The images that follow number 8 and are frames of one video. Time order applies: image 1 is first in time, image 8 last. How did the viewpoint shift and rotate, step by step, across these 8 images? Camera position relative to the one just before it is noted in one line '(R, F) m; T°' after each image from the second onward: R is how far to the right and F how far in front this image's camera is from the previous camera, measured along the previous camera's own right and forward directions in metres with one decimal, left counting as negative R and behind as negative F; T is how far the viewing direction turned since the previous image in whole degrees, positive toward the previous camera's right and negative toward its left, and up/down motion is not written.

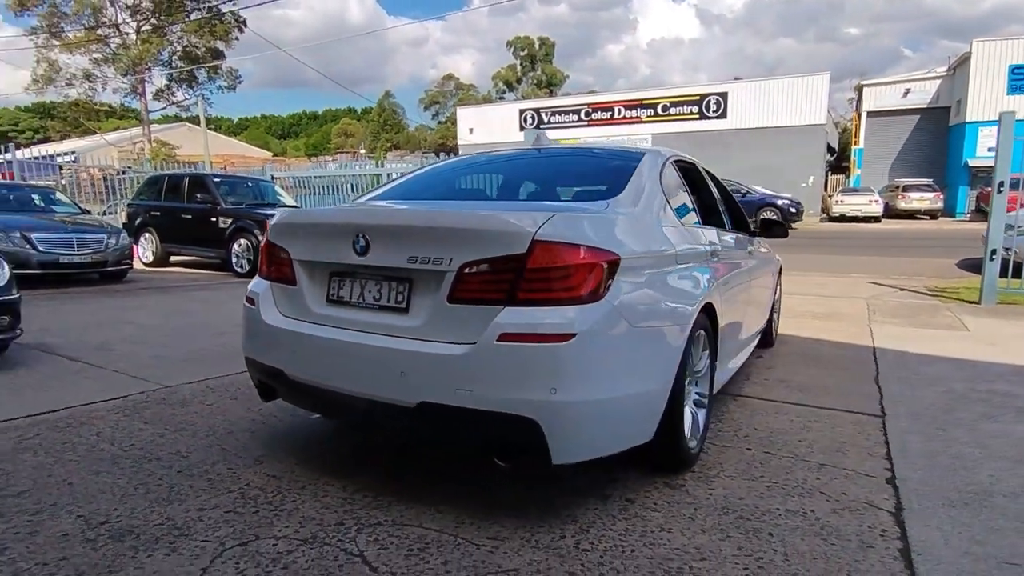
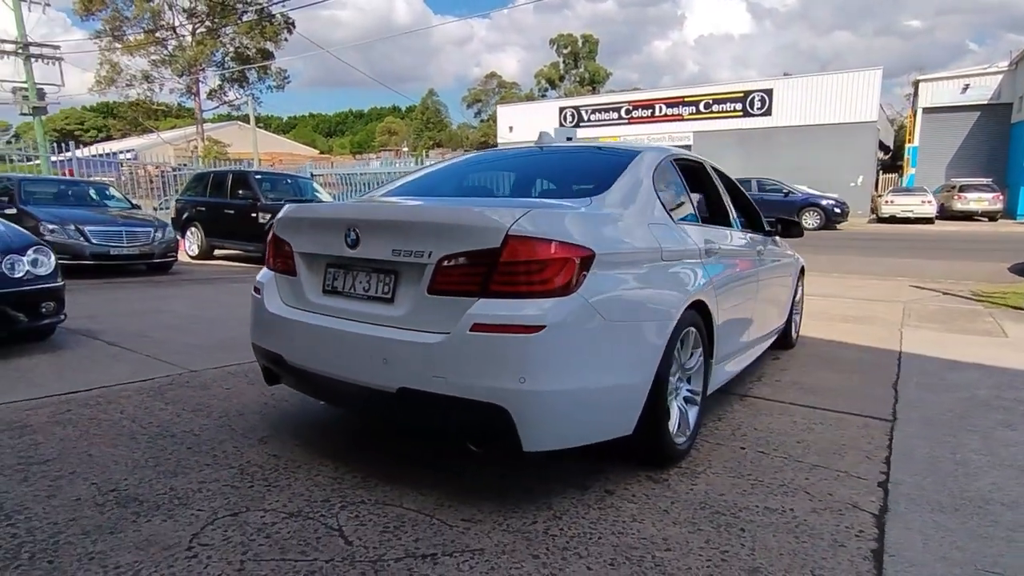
(+0.3, -0.1) m; -4°
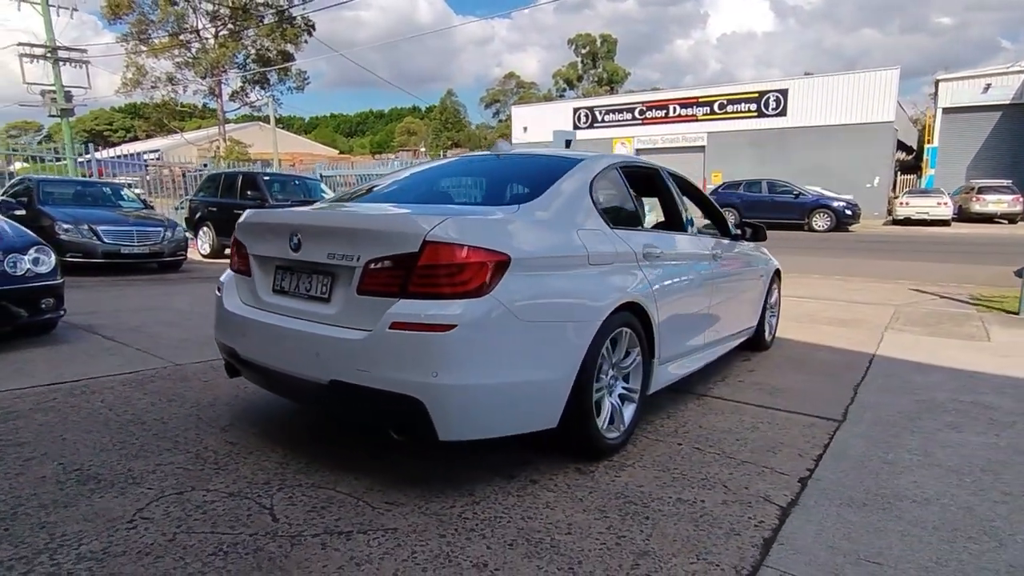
(+0.4, -0.2) m; -2°
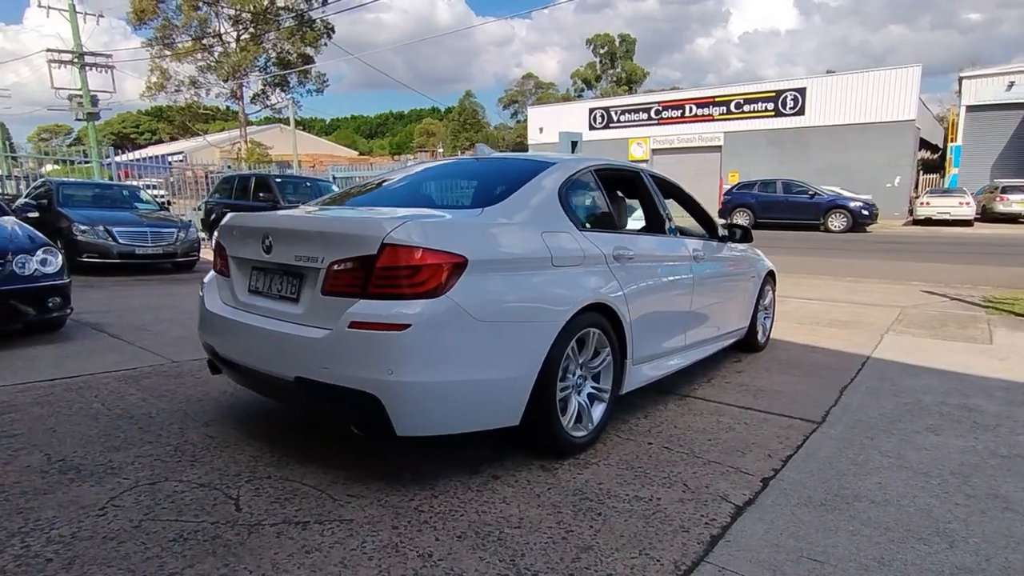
(+0.3, -0.1) m; -2°
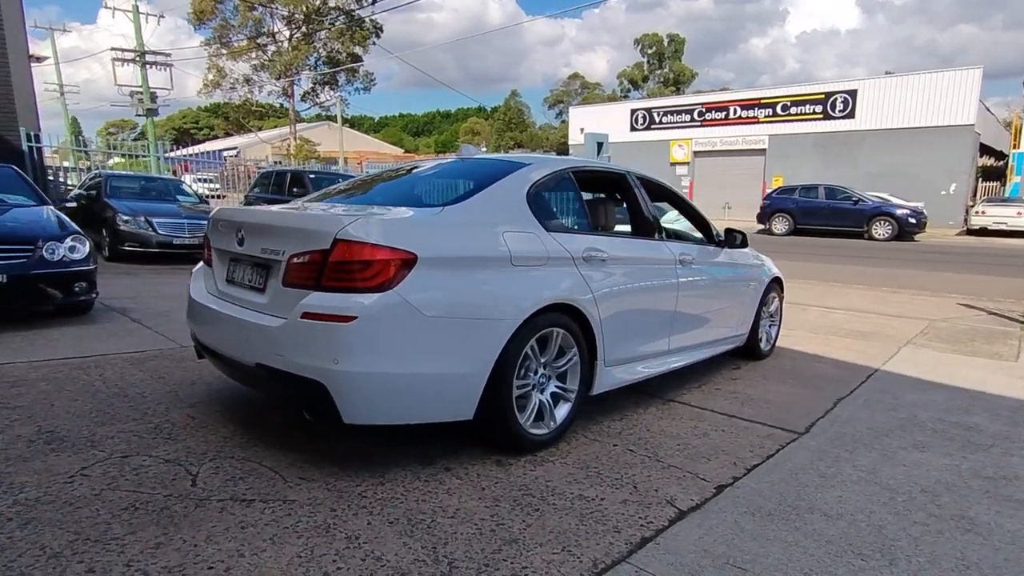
(+0.4, -0.1) m; -4°
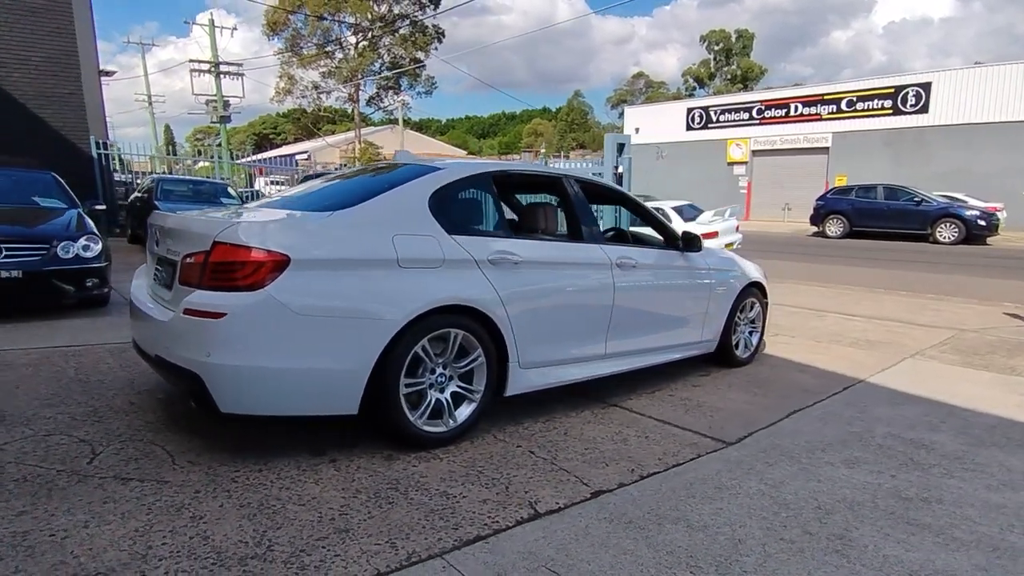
(+1.0, 0.0) m; -7°
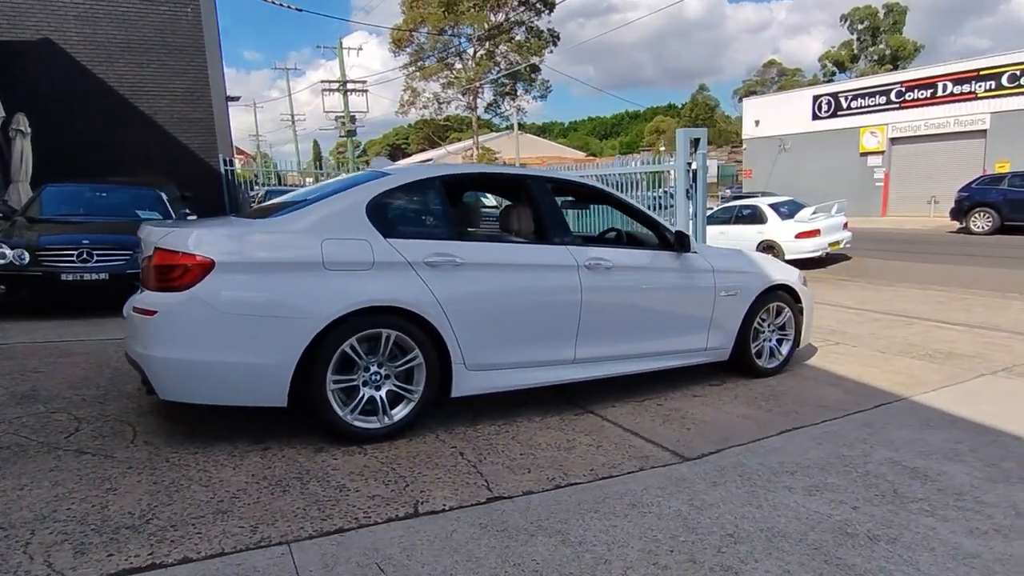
(+1.2, +0.1) m; -12°
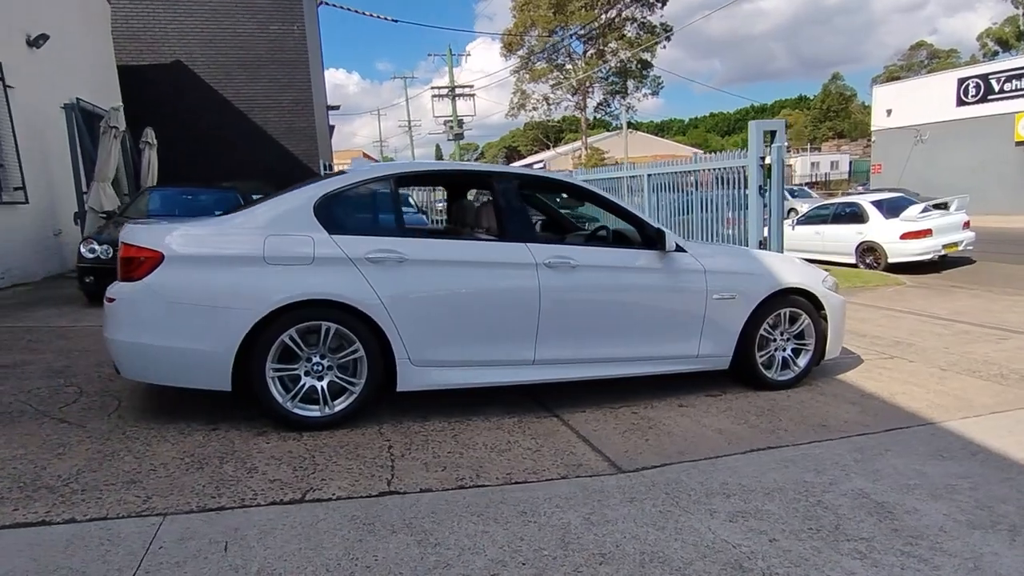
(+1.1, +0.2) m; -11°
